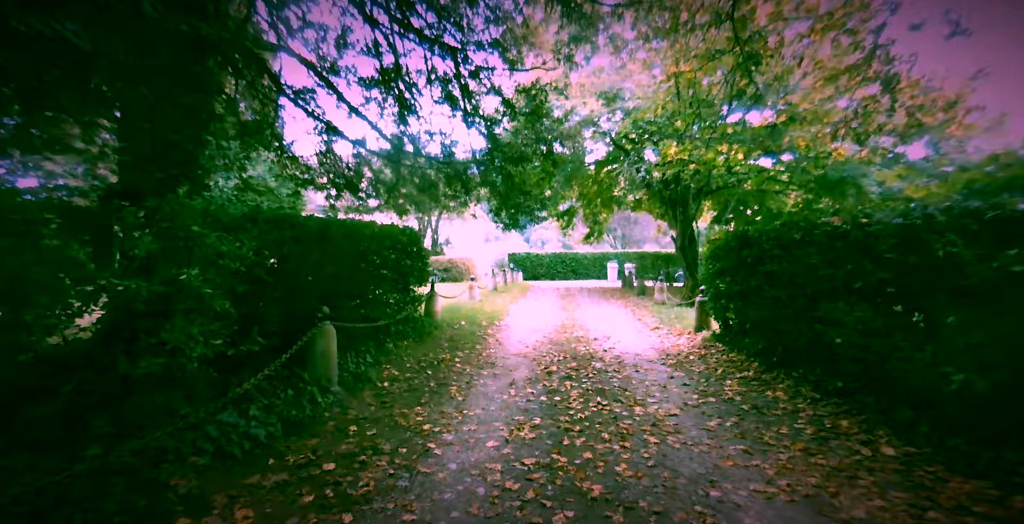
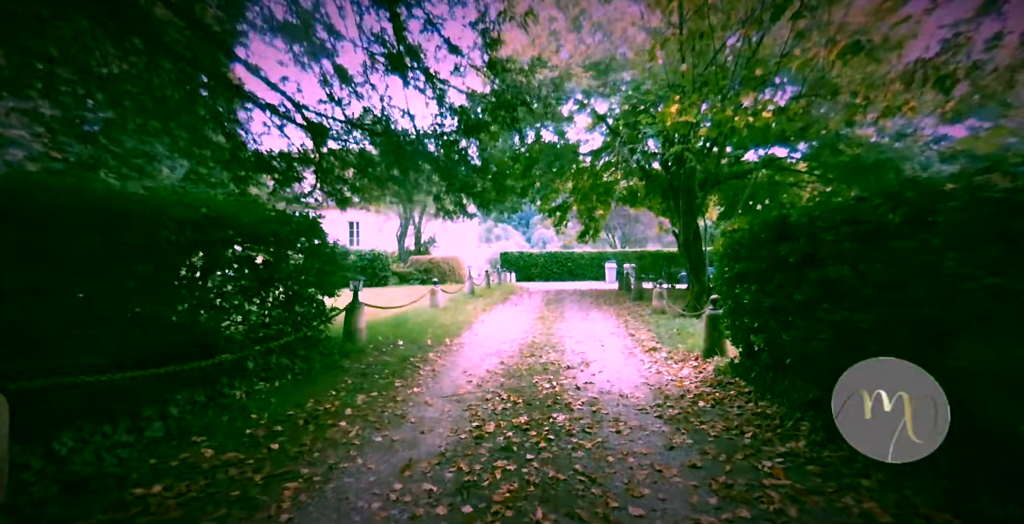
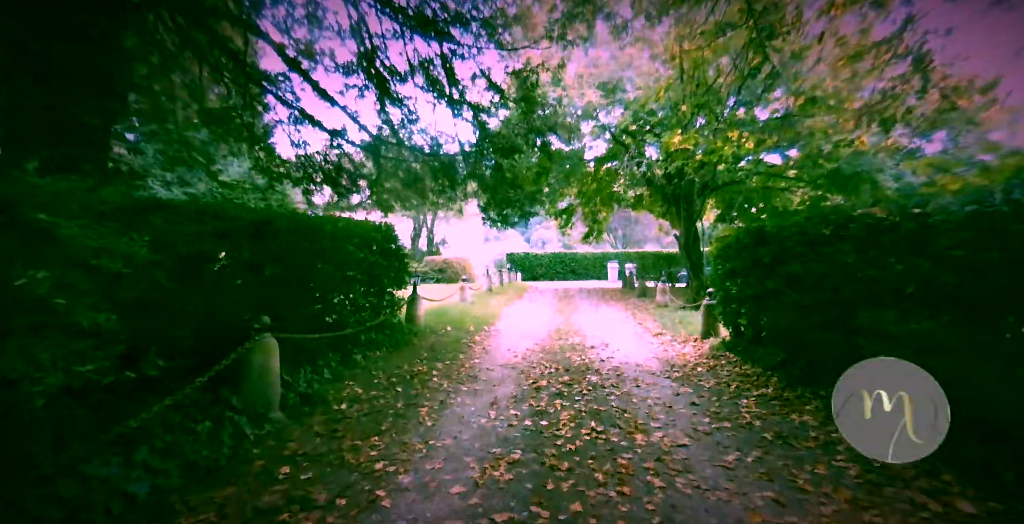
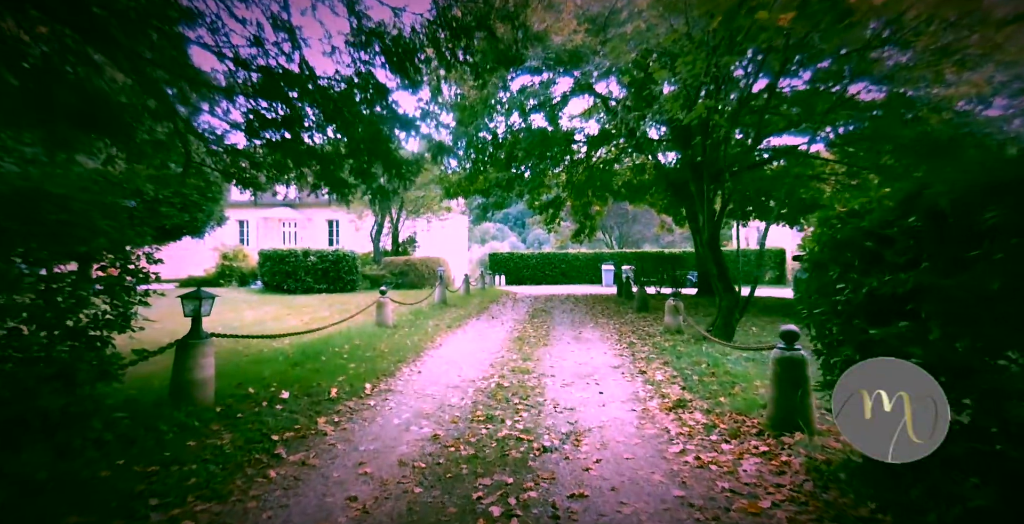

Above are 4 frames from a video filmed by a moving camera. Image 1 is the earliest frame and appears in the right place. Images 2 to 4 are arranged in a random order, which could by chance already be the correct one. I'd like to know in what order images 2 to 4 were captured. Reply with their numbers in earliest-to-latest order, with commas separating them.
3, 2, 4
